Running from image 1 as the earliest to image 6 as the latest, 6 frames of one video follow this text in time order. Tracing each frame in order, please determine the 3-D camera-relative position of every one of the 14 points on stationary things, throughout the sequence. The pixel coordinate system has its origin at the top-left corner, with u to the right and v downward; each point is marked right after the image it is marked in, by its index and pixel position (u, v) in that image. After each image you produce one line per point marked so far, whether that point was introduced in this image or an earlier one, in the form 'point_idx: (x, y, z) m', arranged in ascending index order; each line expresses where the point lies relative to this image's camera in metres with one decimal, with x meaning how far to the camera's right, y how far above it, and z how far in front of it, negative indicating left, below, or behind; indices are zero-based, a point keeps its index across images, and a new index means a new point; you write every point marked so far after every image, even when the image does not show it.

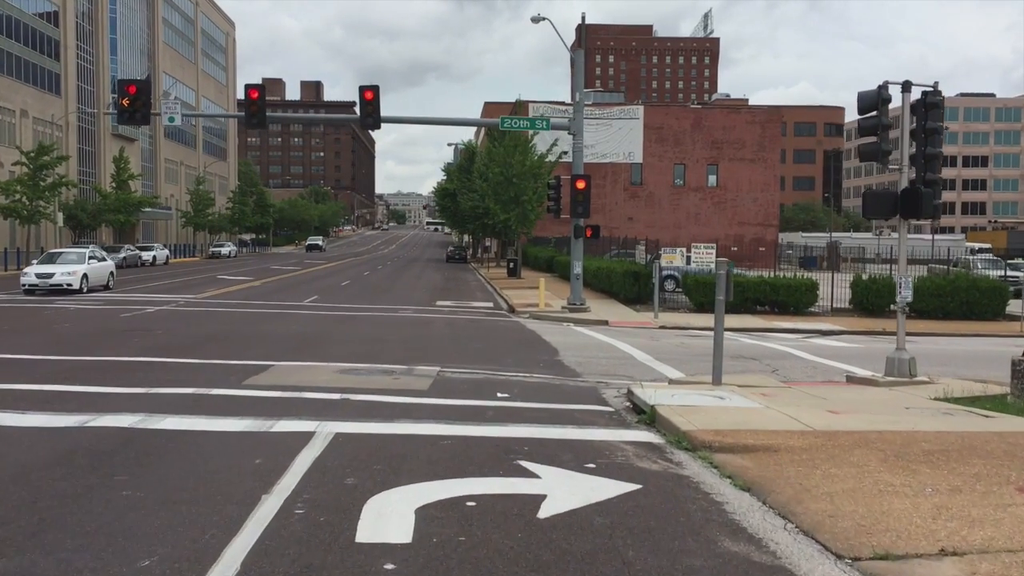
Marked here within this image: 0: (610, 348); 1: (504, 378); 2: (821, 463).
0: (+1.9, -1.2, +15.9) m
1: (-0.1, -1.3, +11.7) m
2: (+2.4, -1.4, +6.6) m
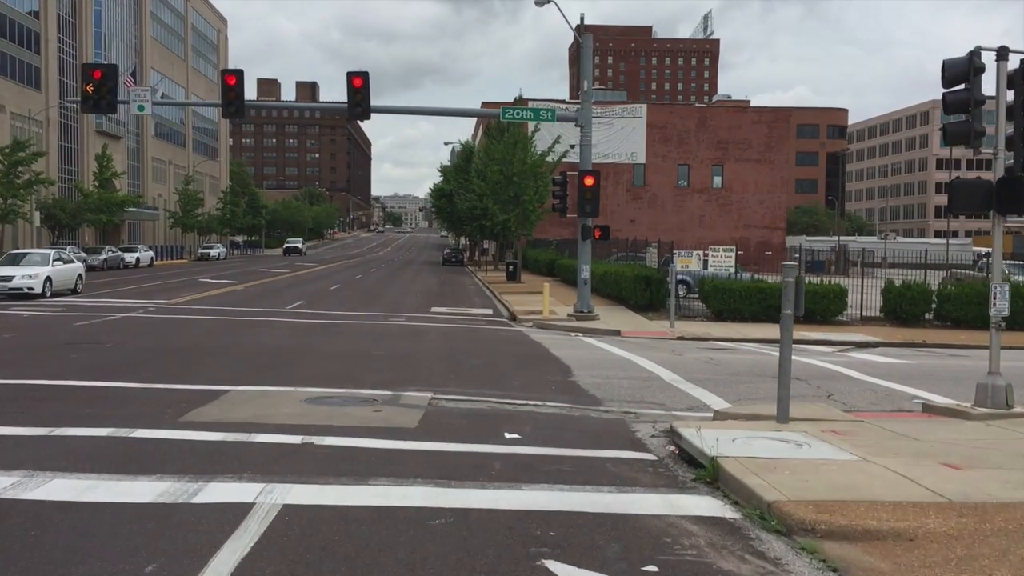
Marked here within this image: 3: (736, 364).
0: (+1.9, -1.3, +13.8) m
1: (0.0, -1.4, +9.5) m
2: (+2.6, -1.5, +4.4) m
3: (+4.0, -1.3, +14.9) m
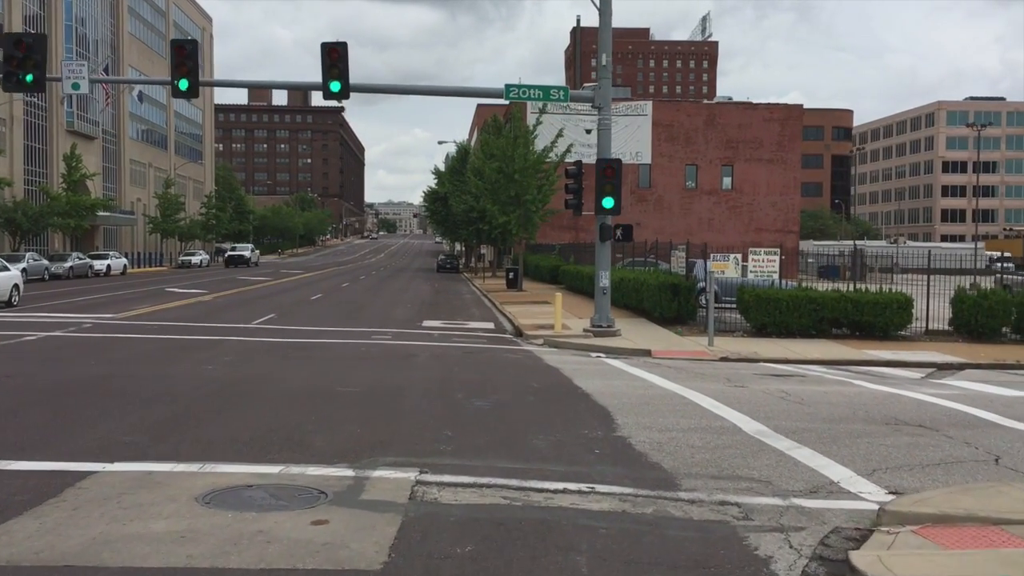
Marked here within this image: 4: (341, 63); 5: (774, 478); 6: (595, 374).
0: (+2.1, -1.4, +10.1) m
1: (+0.2, -1.5, +5.8) m
2: (+2.8, -1.6, +0.8) m
3: (+4.2, -1.5, +11.3) m
4: (-3.9, +5.1, +19.2) m
5: (+2.2, -1.6, +7.1) m
6: (+1.3, -1.4, +13.6) m
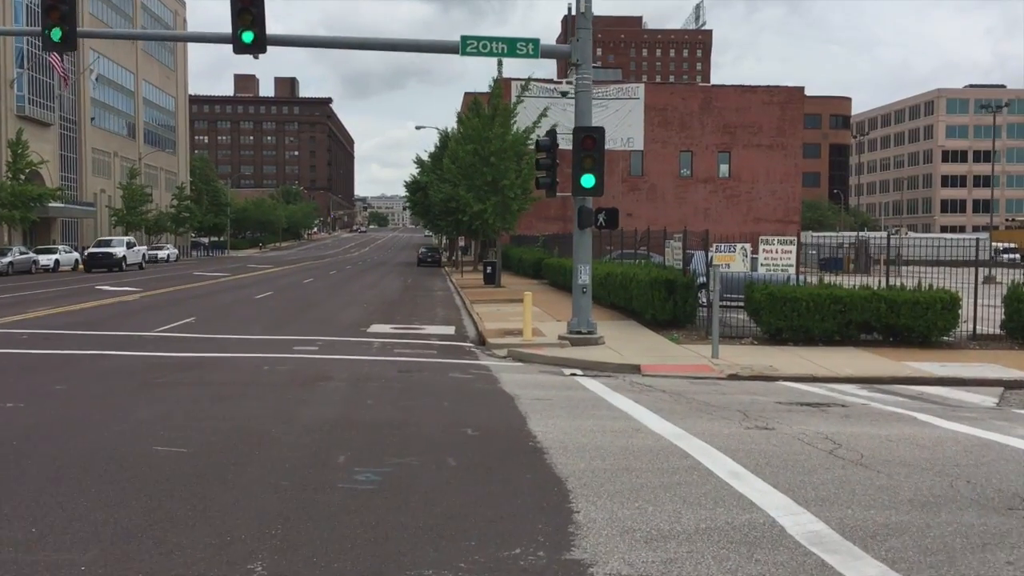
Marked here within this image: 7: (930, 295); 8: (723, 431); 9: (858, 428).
0: (+1.4, -1.5, +6.4) m
1: (-0.5, -1.6, +2.1) m
2: (+2.2, -1.7, -2.9) m
3: (+3.5, -1.5, +7.6) m
4: (-4.7, +5.2, +15.4) m
5: (+1.5, -1.6, +3.4) m
6: (+0.6, -1.4, +9.9) m
7: (+8.3, -0.1, +16.6) m
8: (+2.2, -1.5, +8.8) m
9: (+3.7, -1.5, +9.0) m
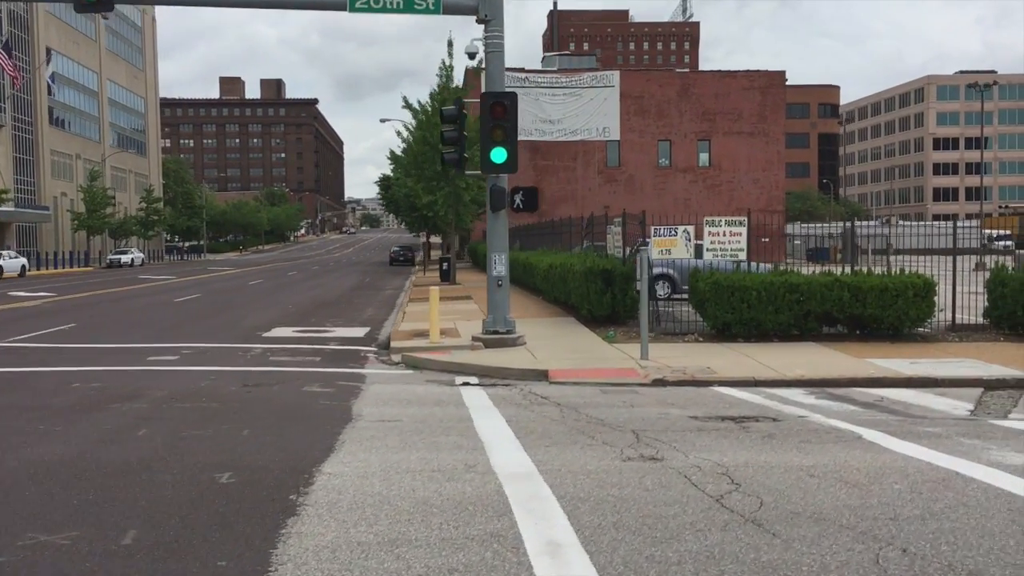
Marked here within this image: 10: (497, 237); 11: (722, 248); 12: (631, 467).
0: (-0.2, -1.4, +4.1) m
1: (-2.1, -1.5, -0.2) m
2: (+0.6, -1.5, -5.2) m
3: (+1.9, -1.4, +5.3) m
4: (-6.5, +5.1, +13.1) m
5: (-0.1, -1.5, +1.1) m
6: (-1.0, -1.3, +7.6) m
7: (+6.6, +0.1, +14.3) m
8: (+0.6, -1.4, +6.5) m
9: (+2.1, -1.3, +6.7) m
10: (-0.2, +0.9, +14.5) m
11: (+3.8, +0.7, +15.0) m
12: (+0.9, -1.3, +6.4) m
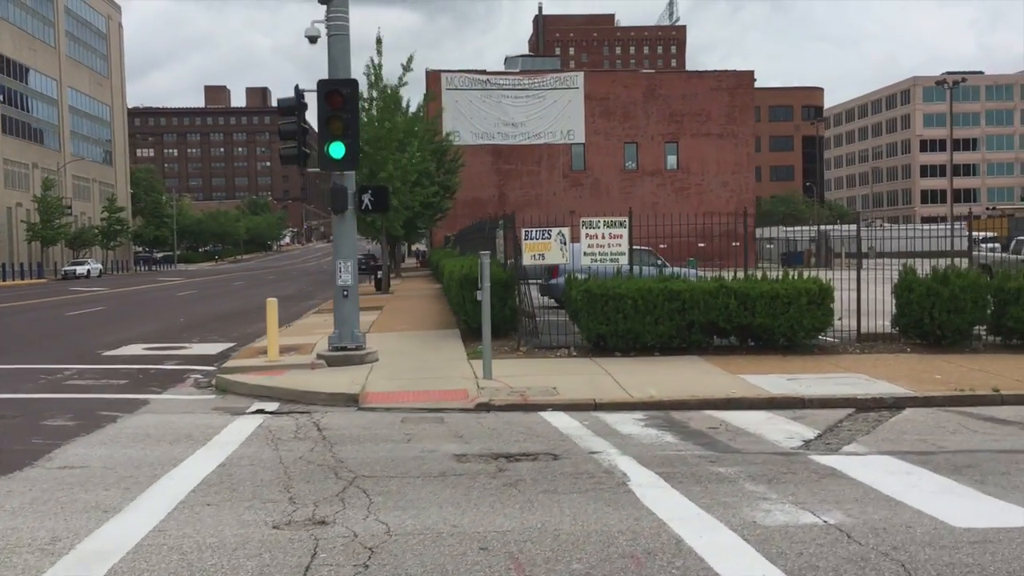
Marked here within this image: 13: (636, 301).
0: (-2.5, -1.5, +2.6) m
1: (-4.3, -1.6, -1.7) m
2: (-1.7, -1.6, -6.7) m
3: (-0.4, -1.4, +3.9) m
4: (-8.8, +4.9, +11.7) m
5: (-2.4, -1.6, -0.4) m
6: (-3.3, -1.4, +6.2) m
7: (+4.3, 0.0, +12.9) m
8: (-1.7, -1.5, +5.0) m
9: (-0.2, -1.4, +5.3) m
10: (-2.6, +0.7, +13.1) m
11: (+1.4, +0.6, +13.6) m
12: (-1.4, -1.4, +4.9) m
13: (+1.9, -0.2, +13.0) m
